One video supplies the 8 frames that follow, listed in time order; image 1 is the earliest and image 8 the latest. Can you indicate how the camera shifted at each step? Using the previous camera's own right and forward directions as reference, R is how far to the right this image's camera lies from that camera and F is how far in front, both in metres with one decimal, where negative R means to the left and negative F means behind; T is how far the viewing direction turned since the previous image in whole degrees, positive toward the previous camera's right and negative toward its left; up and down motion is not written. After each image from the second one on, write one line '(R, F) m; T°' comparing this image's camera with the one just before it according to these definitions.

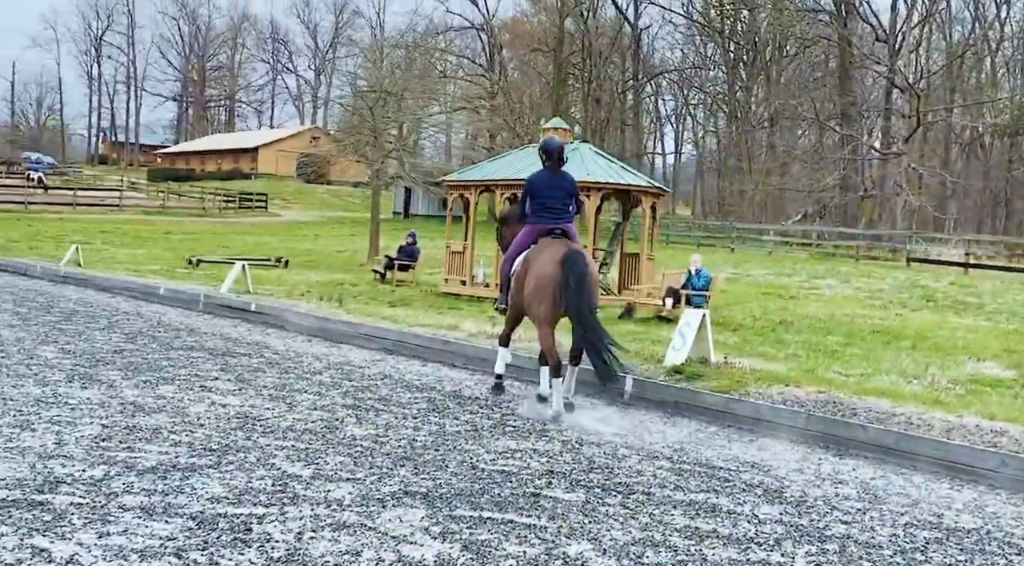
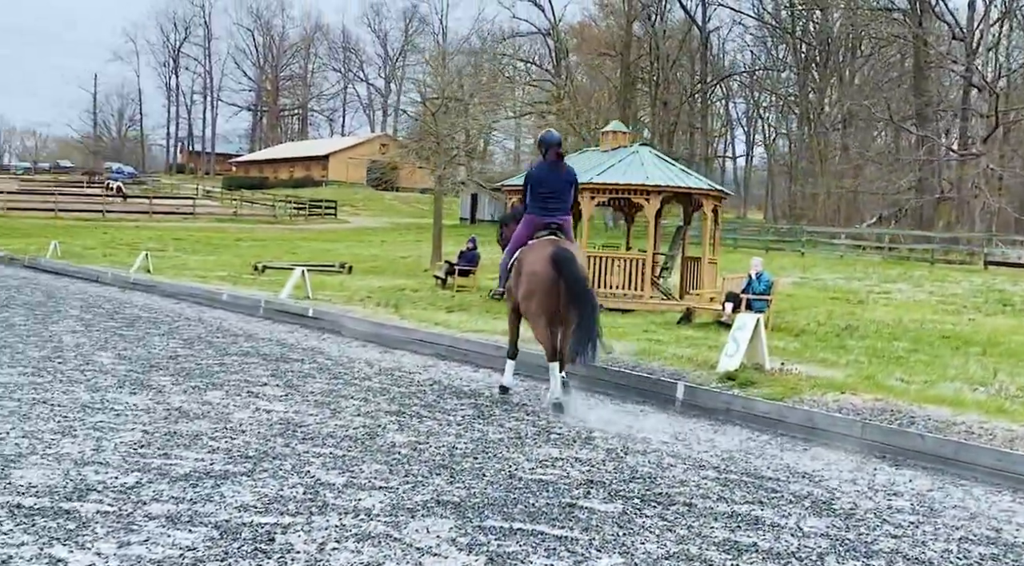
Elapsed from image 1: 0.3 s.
(+0.2, +0.1) m; -3°
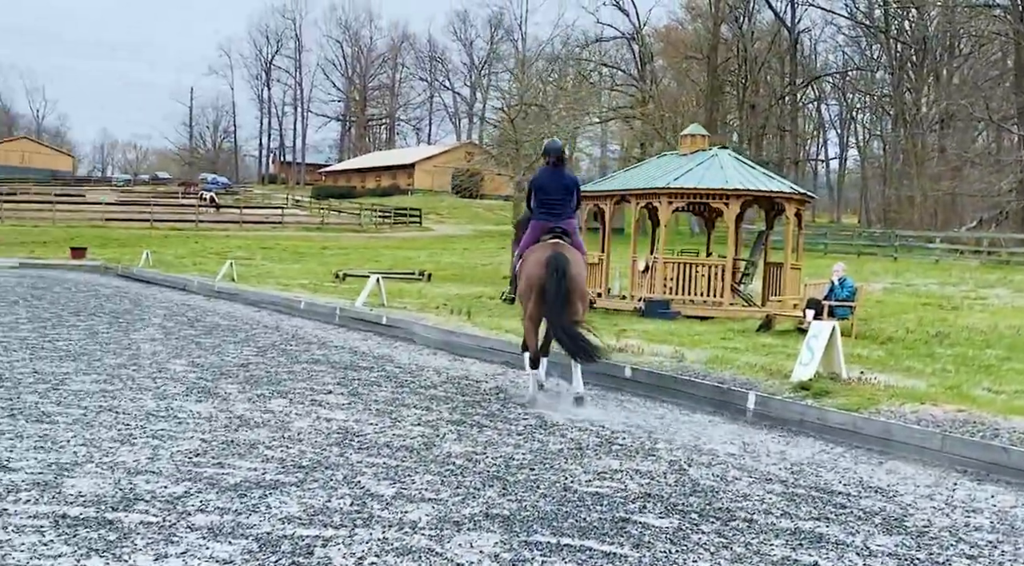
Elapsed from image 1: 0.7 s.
(+0.2, +0.2) m; -4°
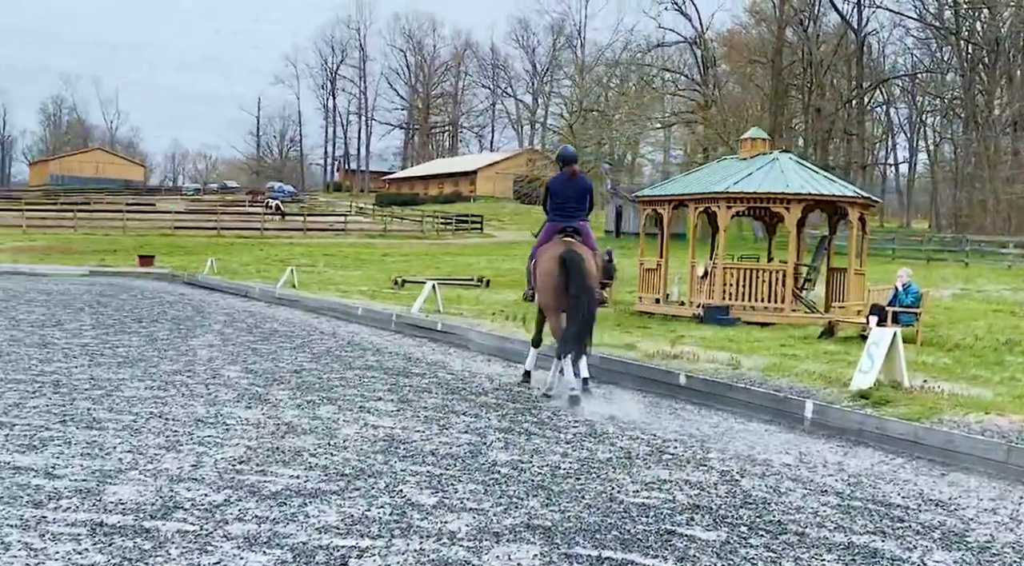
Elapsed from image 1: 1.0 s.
(+0.1, +0.1) m; -3°
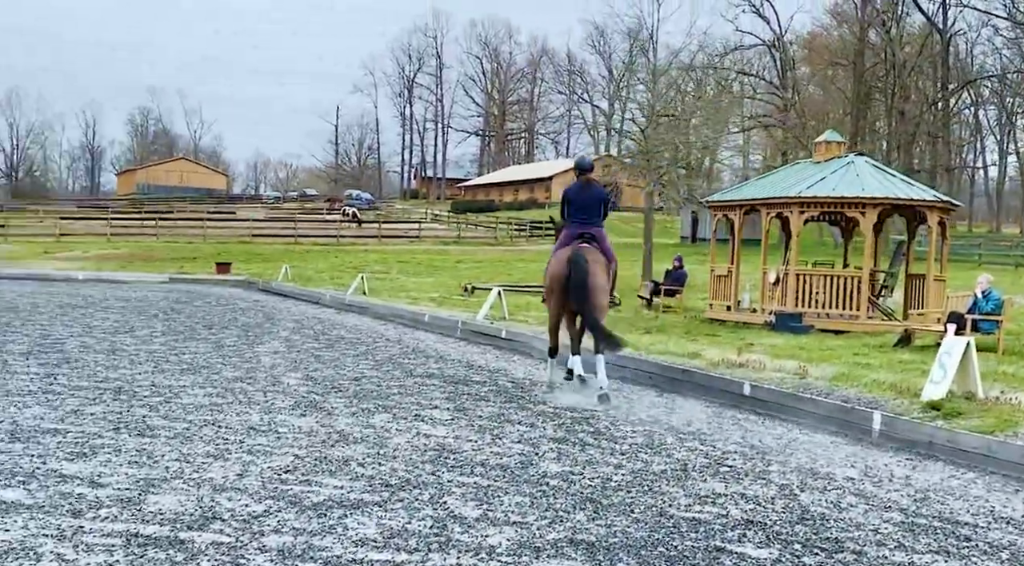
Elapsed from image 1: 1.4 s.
(+0.1, +0.2) m; -4°
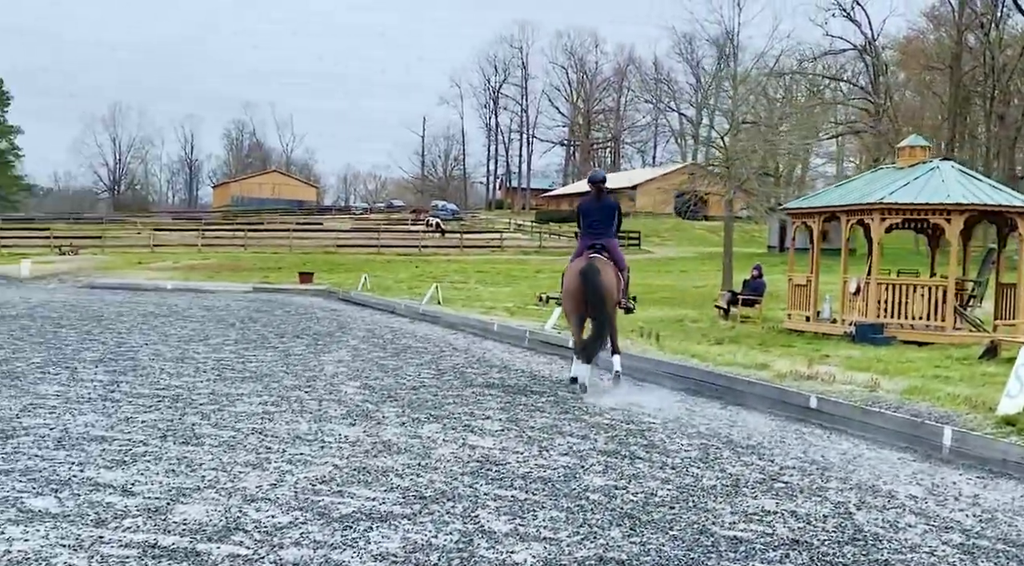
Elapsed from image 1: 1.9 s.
(+0.2, +0.2) m; -4°
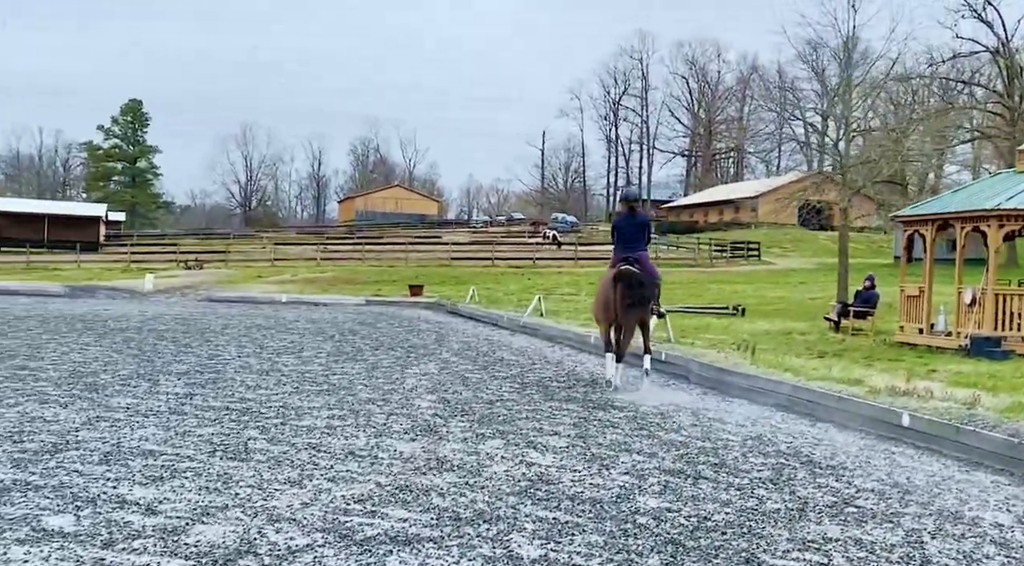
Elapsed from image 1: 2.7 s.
(+0.4, +0.3) m; -6°
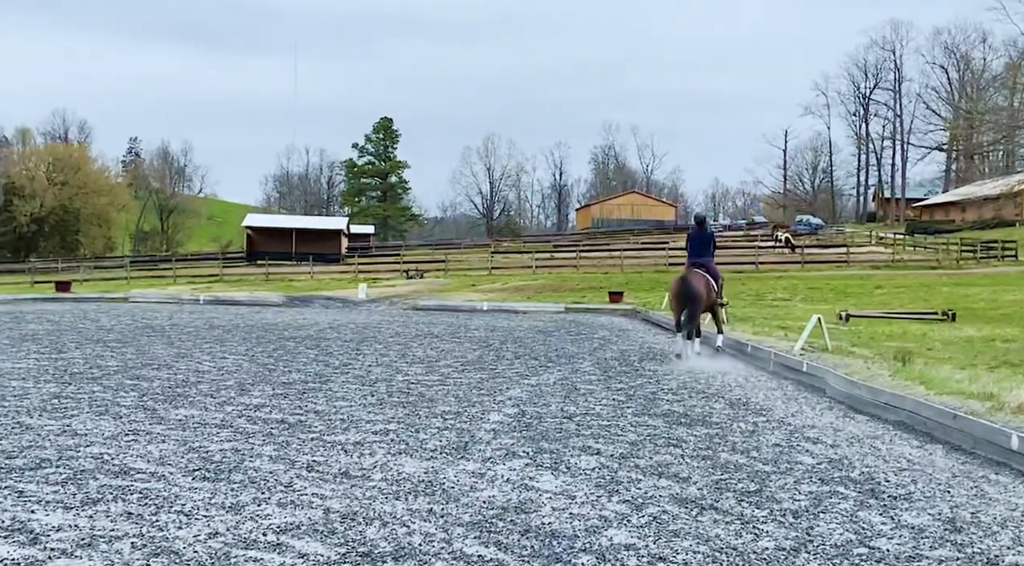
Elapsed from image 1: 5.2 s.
(+1.4, +0.8) m; -12°
